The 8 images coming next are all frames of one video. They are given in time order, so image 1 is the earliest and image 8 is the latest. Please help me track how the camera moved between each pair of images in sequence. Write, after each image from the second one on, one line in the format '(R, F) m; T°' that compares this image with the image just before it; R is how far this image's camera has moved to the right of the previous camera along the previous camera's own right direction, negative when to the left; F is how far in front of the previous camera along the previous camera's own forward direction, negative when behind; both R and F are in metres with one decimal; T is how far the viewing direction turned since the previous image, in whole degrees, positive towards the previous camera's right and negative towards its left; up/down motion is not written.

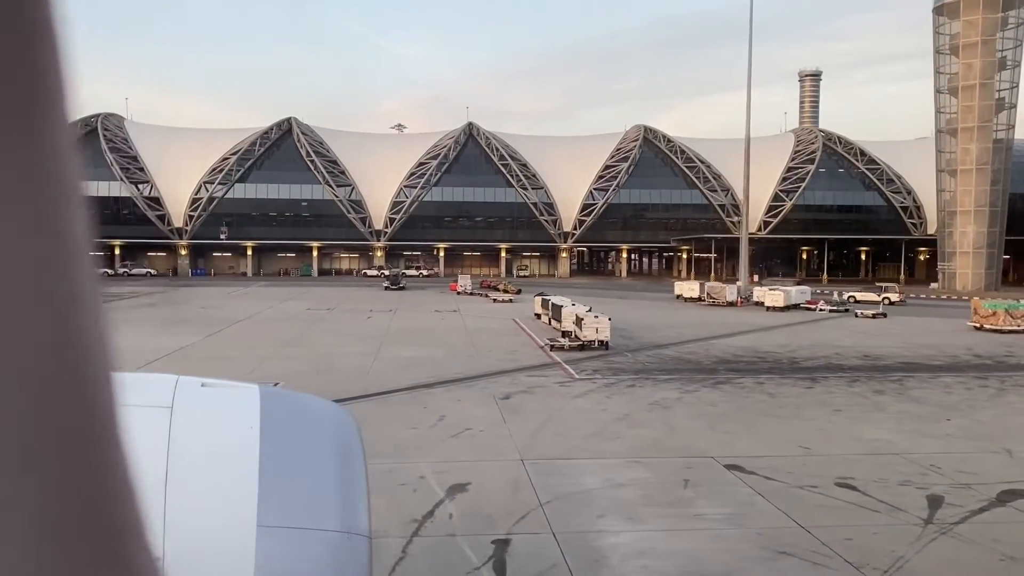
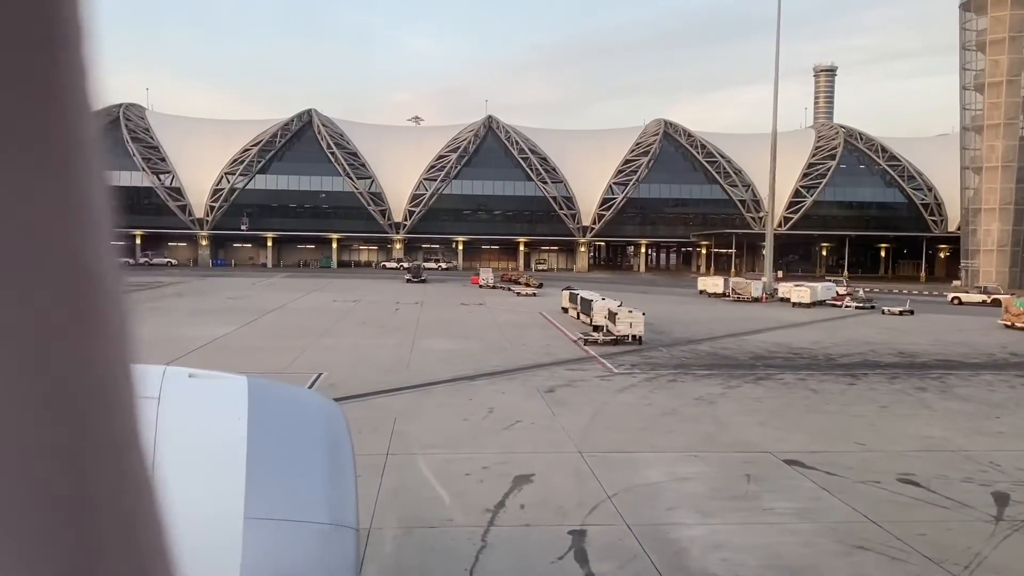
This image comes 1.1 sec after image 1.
(-0.6, -0.1) m; -1°
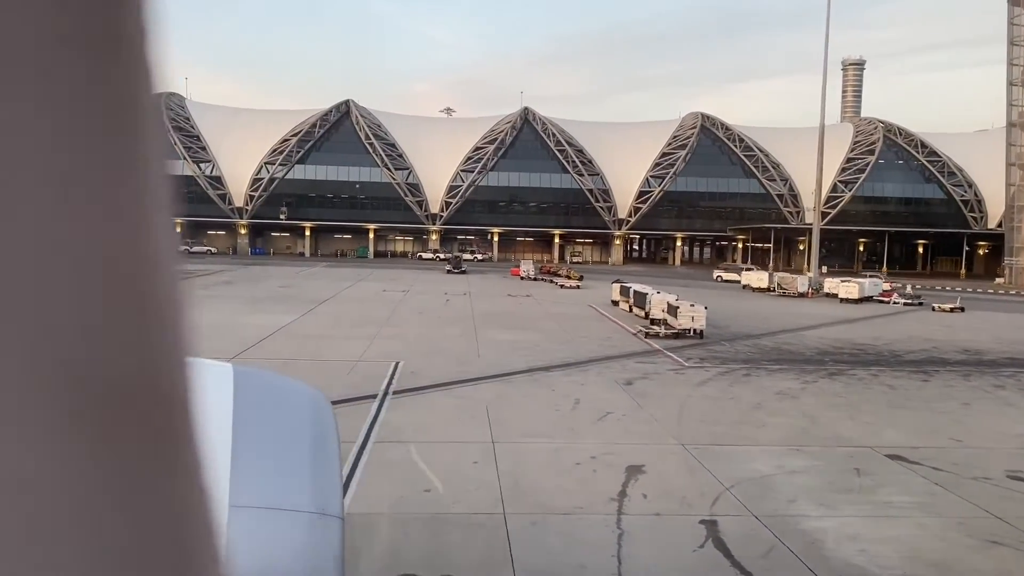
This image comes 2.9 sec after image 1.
(-1.0, -0.1) m; -1°
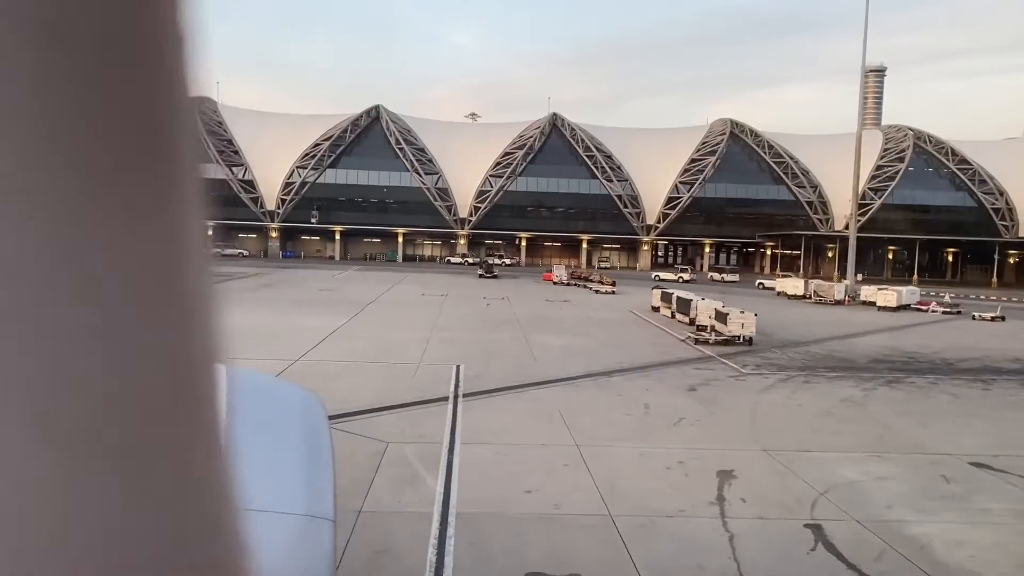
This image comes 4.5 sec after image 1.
(-0.8, -0.2) m; -1°
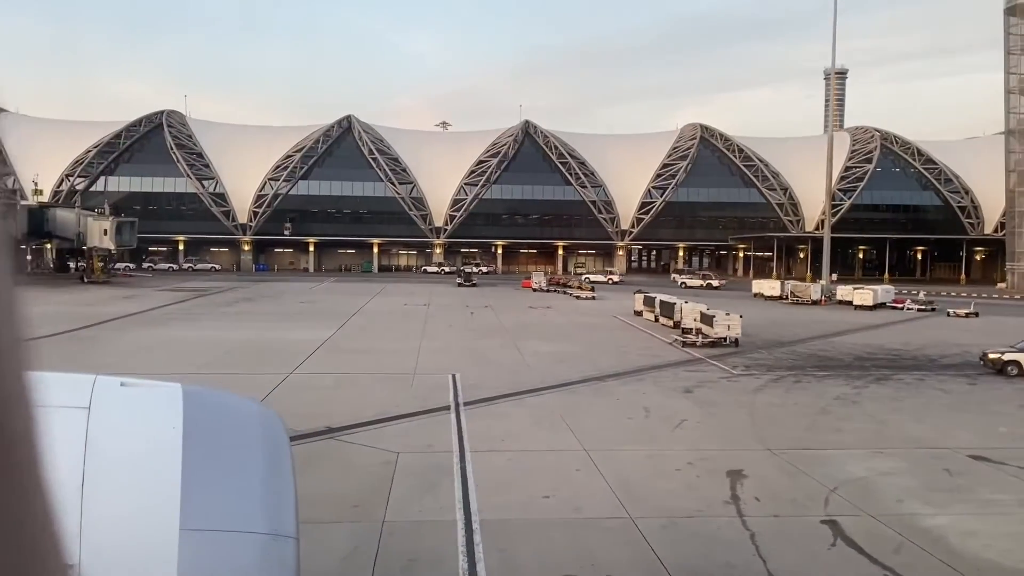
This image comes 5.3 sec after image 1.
(-0.4, -0.1) m; +2°
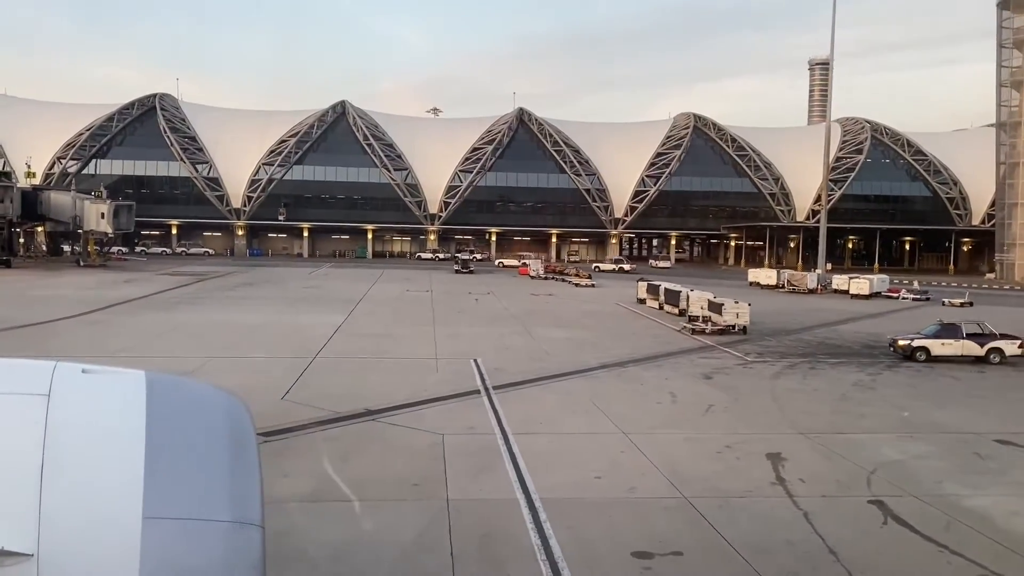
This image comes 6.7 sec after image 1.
(-0.7, -0.2) m; +1°
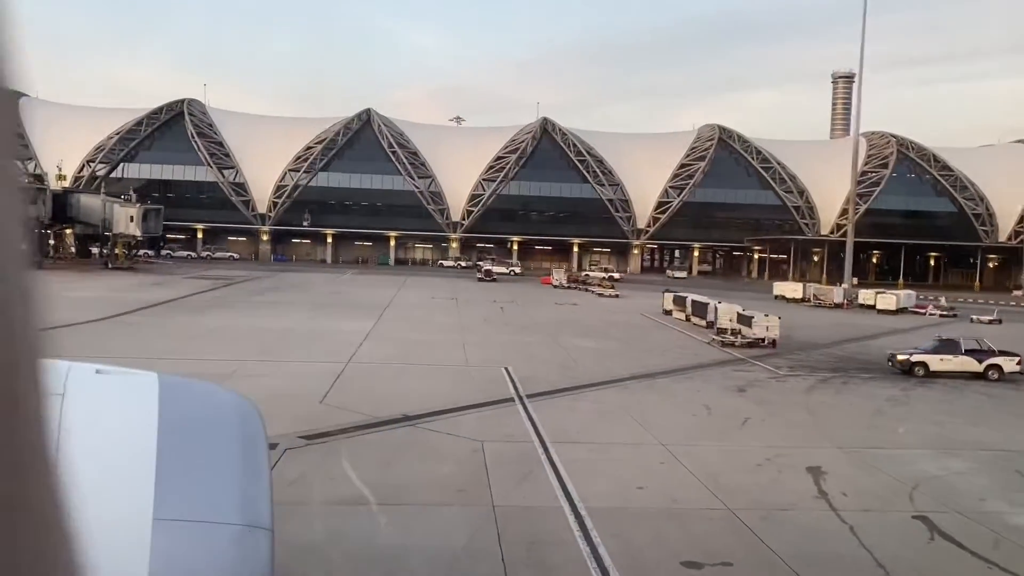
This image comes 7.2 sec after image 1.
(-0.3, -0.1) m; -1°
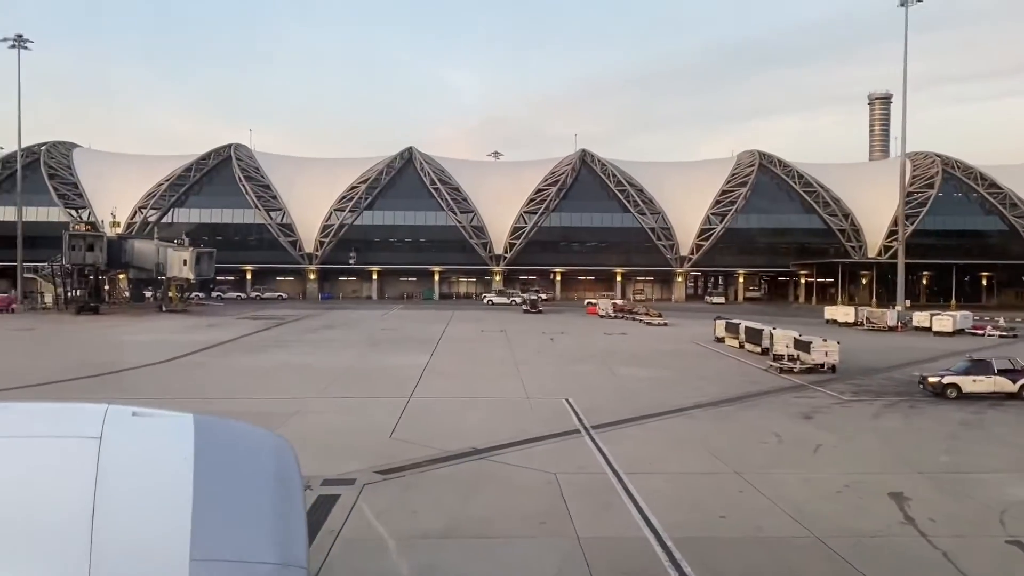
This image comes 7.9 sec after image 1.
(-0.3, -0.1) m; -2°
